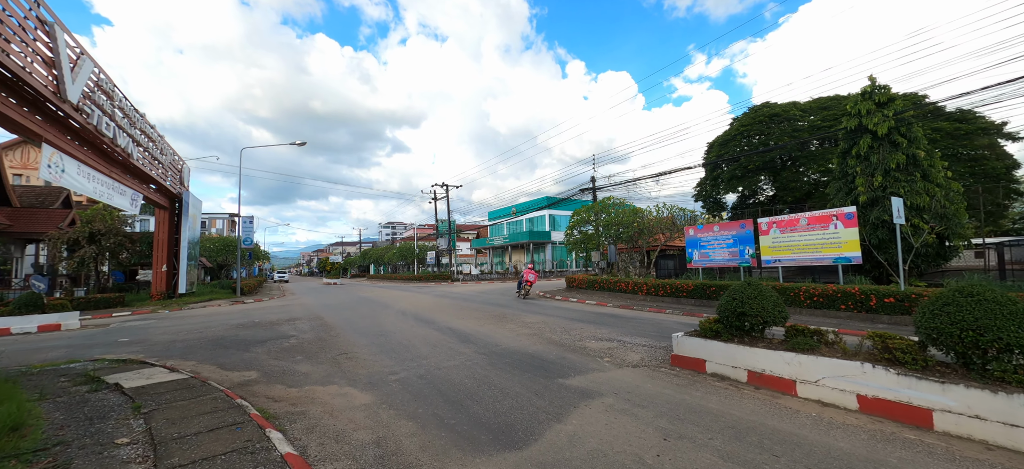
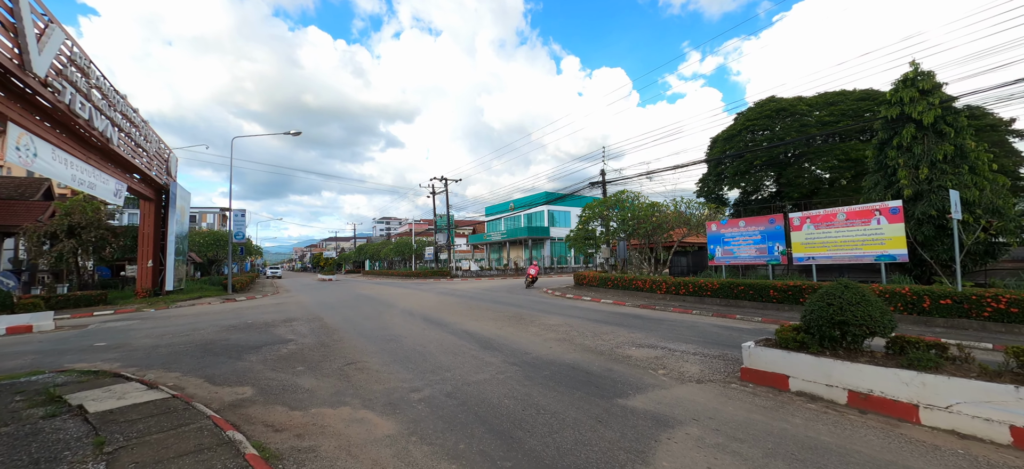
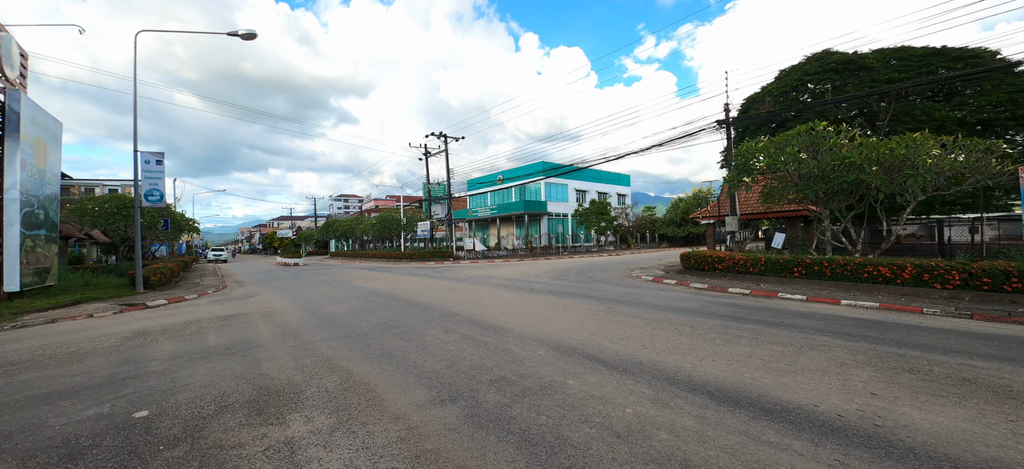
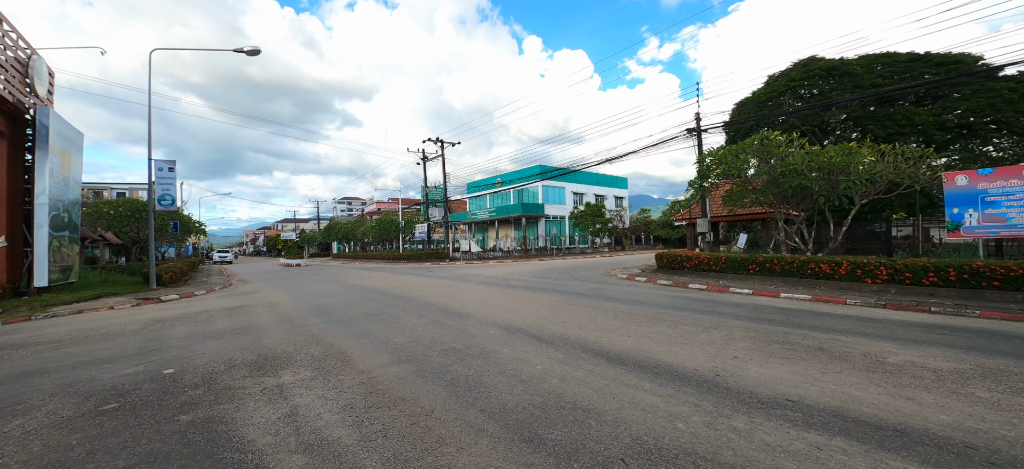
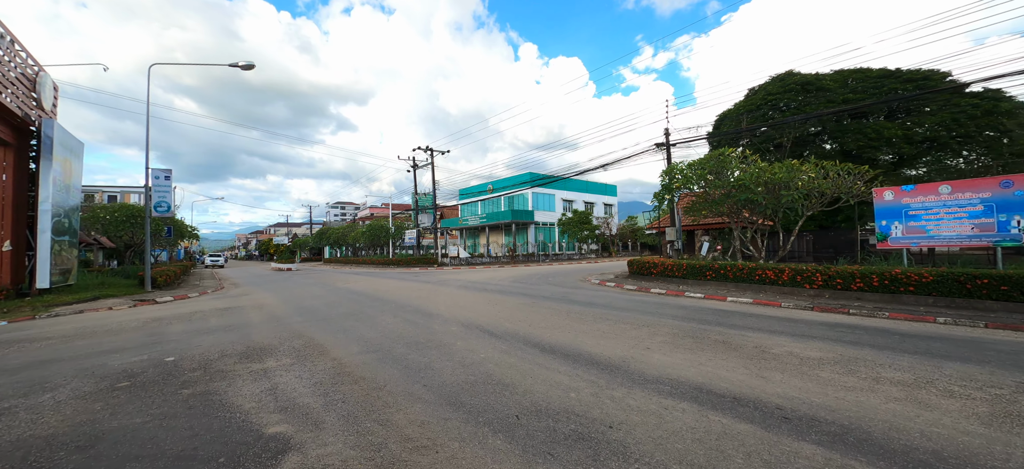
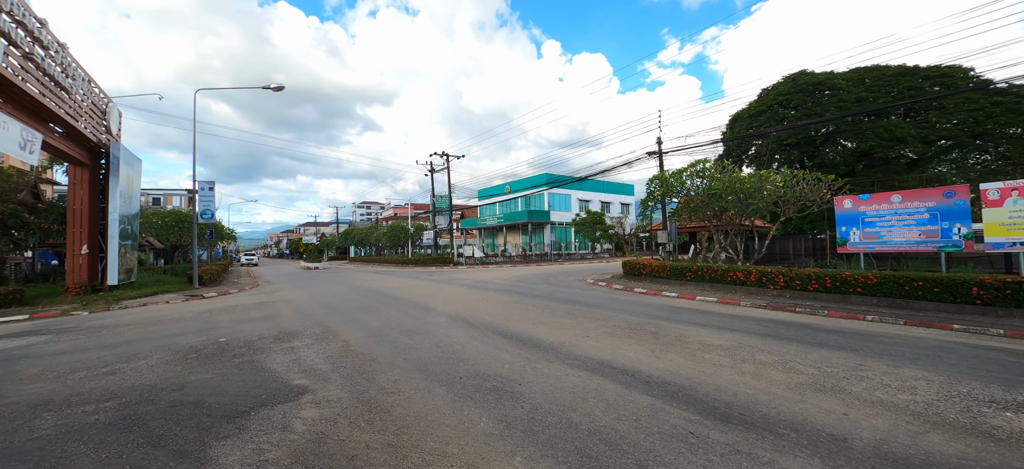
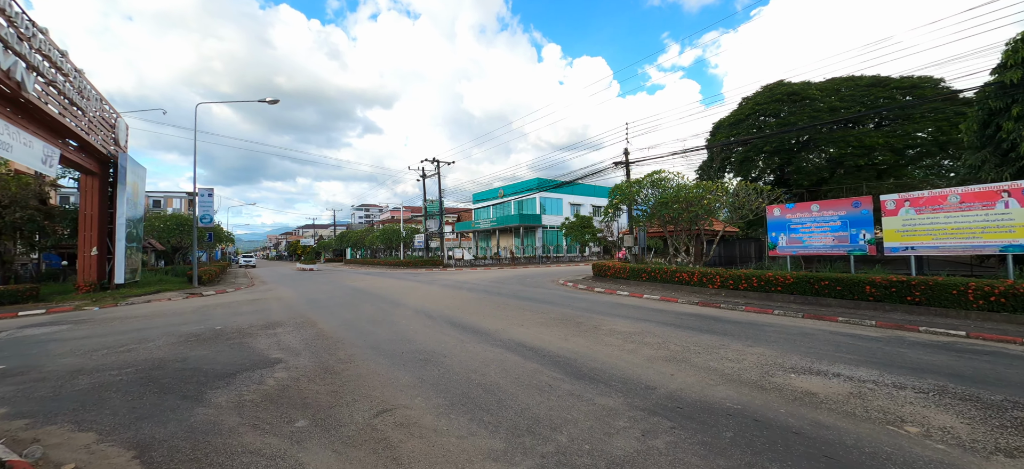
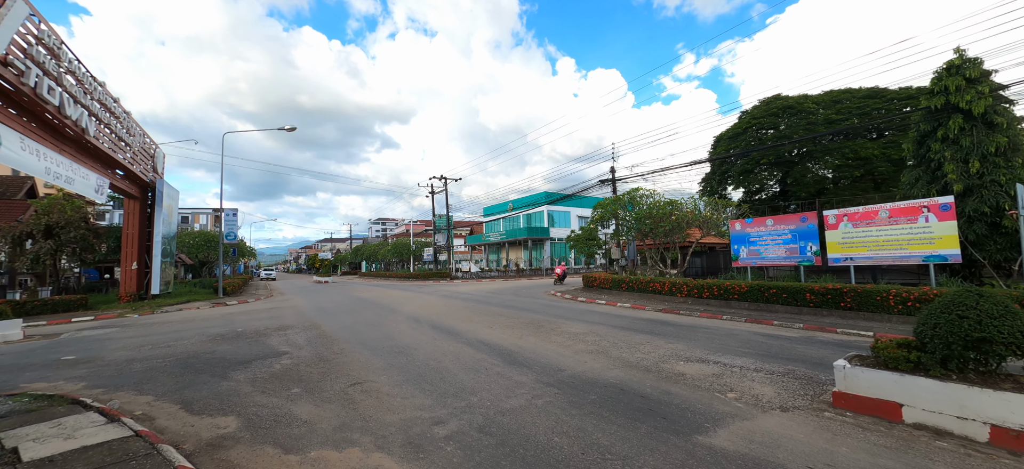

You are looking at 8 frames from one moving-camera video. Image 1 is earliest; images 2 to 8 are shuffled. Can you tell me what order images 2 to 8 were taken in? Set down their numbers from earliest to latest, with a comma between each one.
2, 8, 7, 6, 5, 4, 3
